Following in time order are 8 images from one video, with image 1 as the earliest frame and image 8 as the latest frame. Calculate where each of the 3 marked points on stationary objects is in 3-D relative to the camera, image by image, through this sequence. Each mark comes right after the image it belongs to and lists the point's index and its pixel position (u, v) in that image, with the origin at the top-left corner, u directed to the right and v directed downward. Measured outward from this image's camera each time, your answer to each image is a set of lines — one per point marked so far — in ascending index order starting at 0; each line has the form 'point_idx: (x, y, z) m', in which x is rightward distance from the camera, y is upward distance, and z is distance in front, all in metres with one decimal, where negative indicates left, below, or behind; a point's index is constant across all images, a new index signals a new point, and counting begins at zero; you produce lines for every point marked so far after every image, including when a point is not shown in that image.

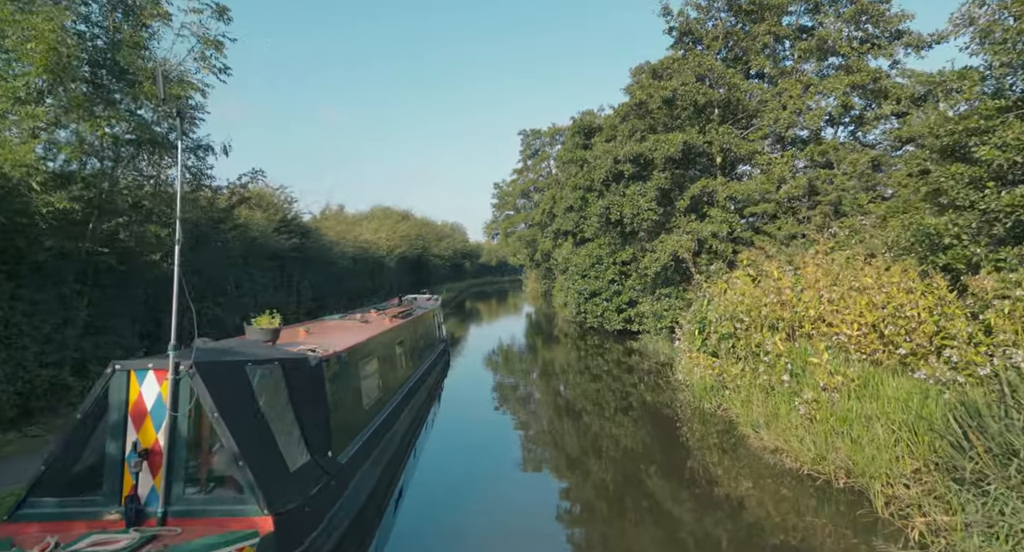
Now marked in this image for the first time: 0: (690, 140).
0: (+3.6, +2.8, +10.6) m
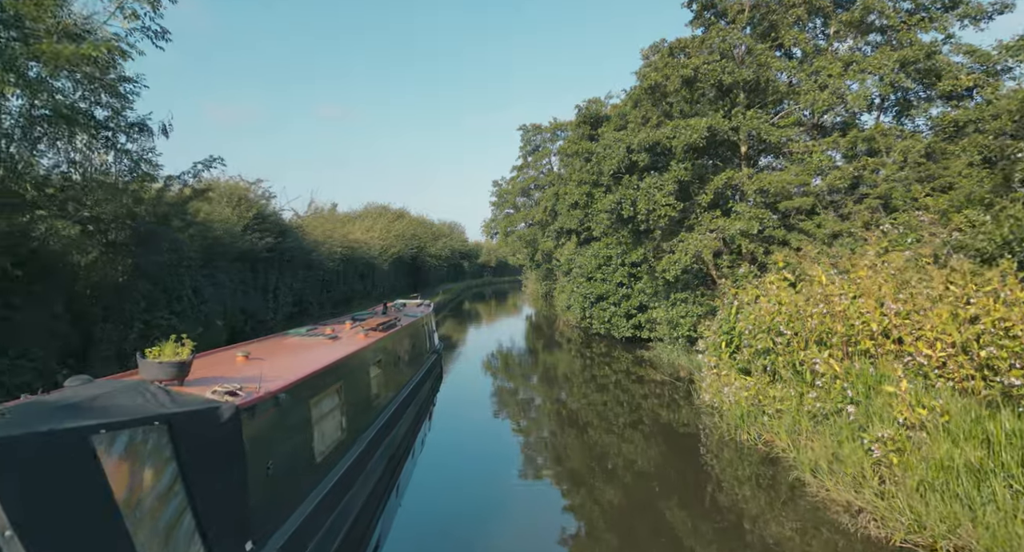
0: (+3.6, +2.7, +9.4) m
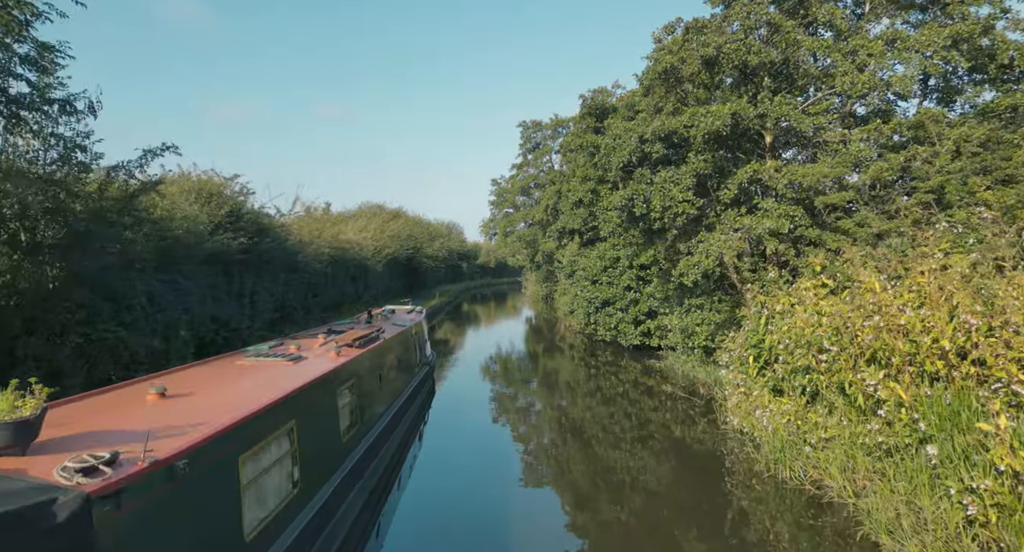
0: (+3.6, +2.6, +8.3) m
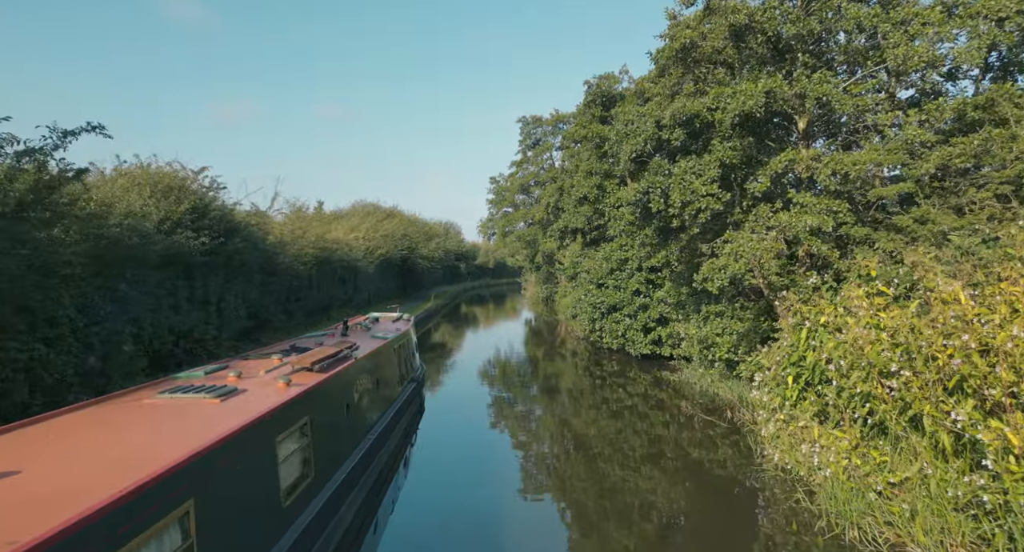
0: (+3.6, +2.5, +7.2) m
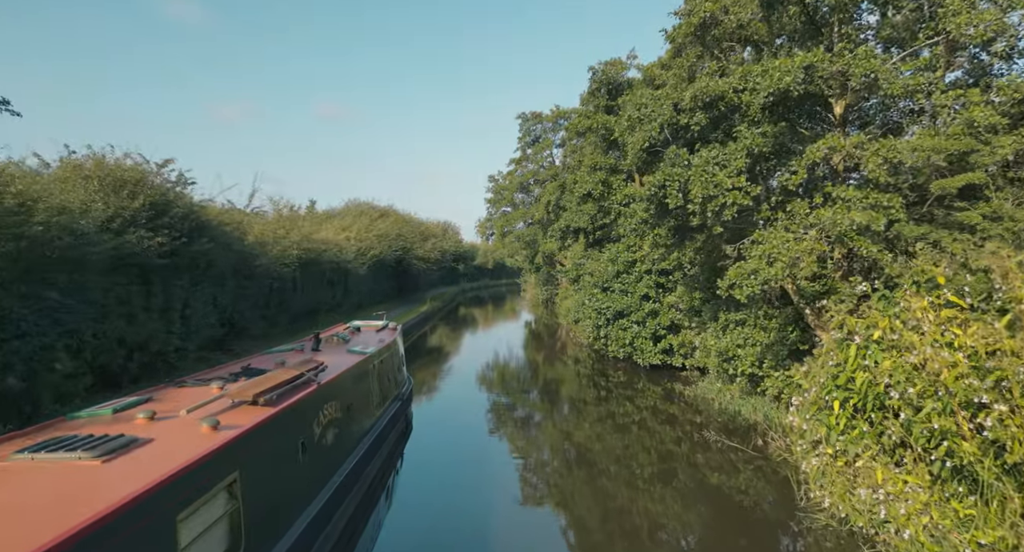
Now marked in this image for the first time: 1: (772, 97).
0: (+3.5, +2.5, +6.2) m
1: (+3.2, +2.2, +6.4) m
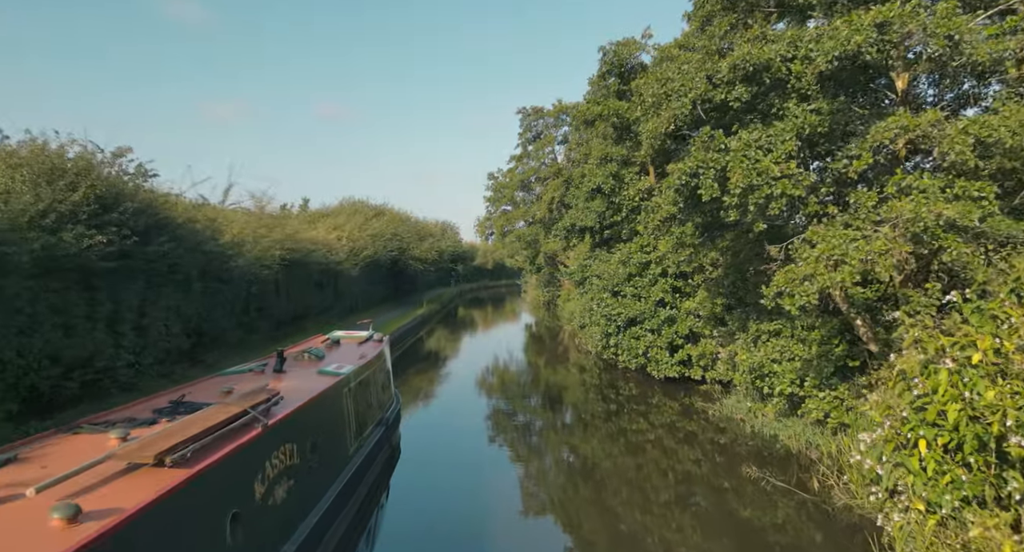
0: (+3.6, +2.4, +5.0) m
1: (+3.2, +2.1, +5.3) m
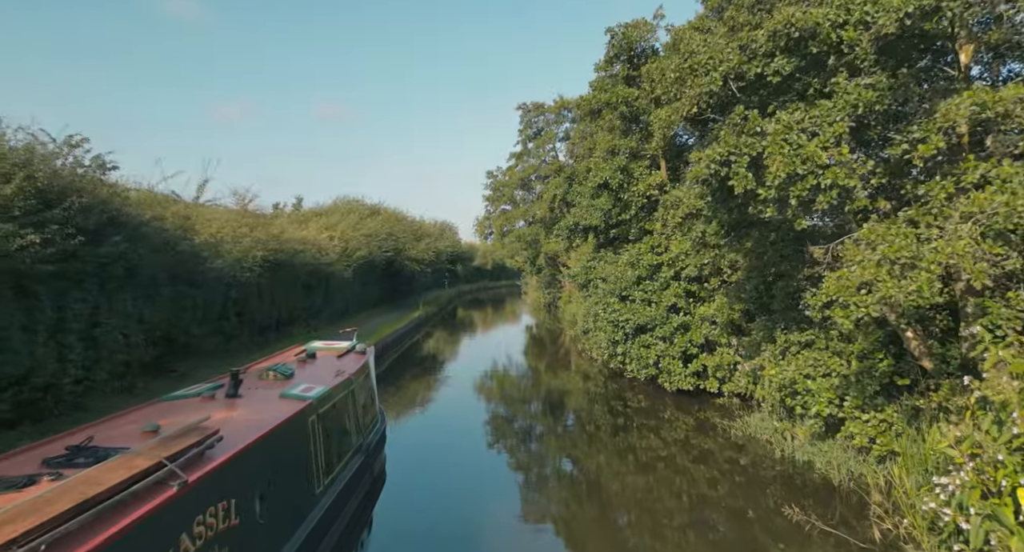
0: (+3.5, +2.3, +4.2) m
1: (+3.2, +2.1, +4.4) m
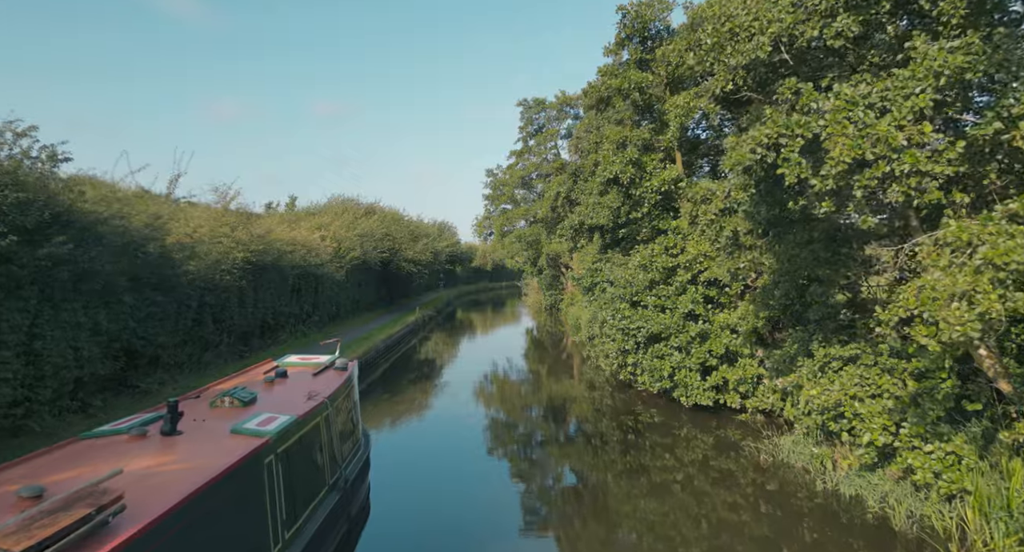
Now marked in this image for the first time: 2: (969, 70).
0: (+3.6, +2.3, +3.3) m
1: (+3.2, +2.0, +3.6) m
2: (+3.2, +1.5, +3.7) m
